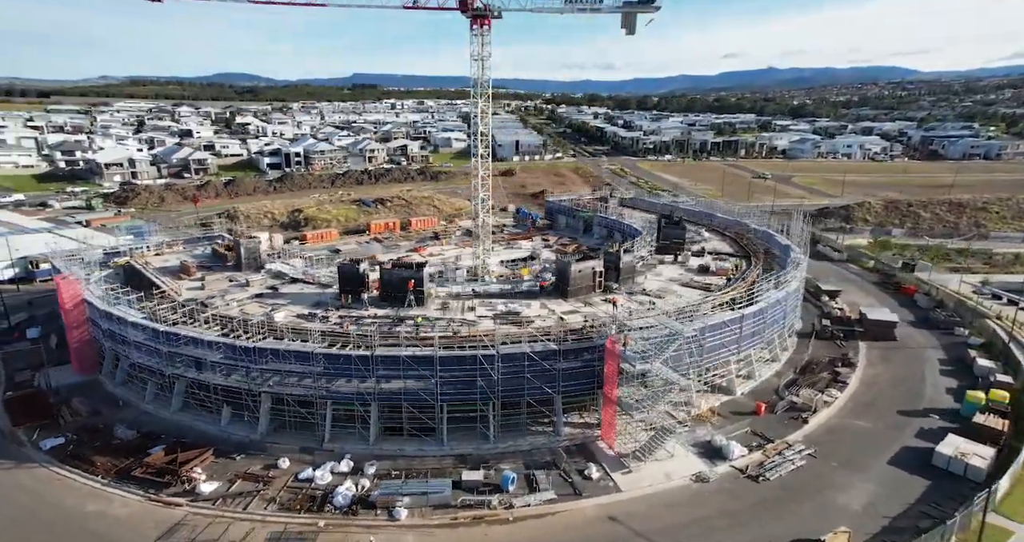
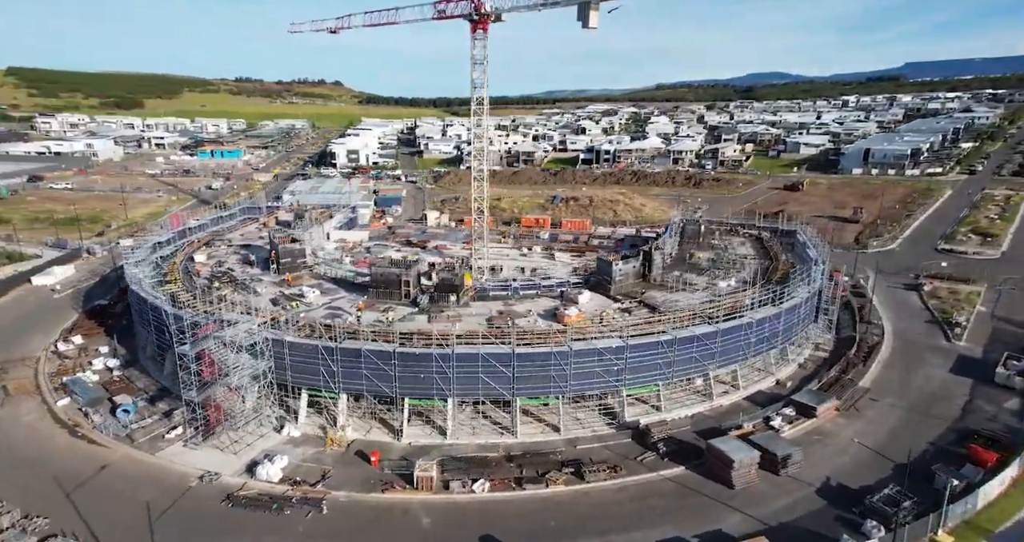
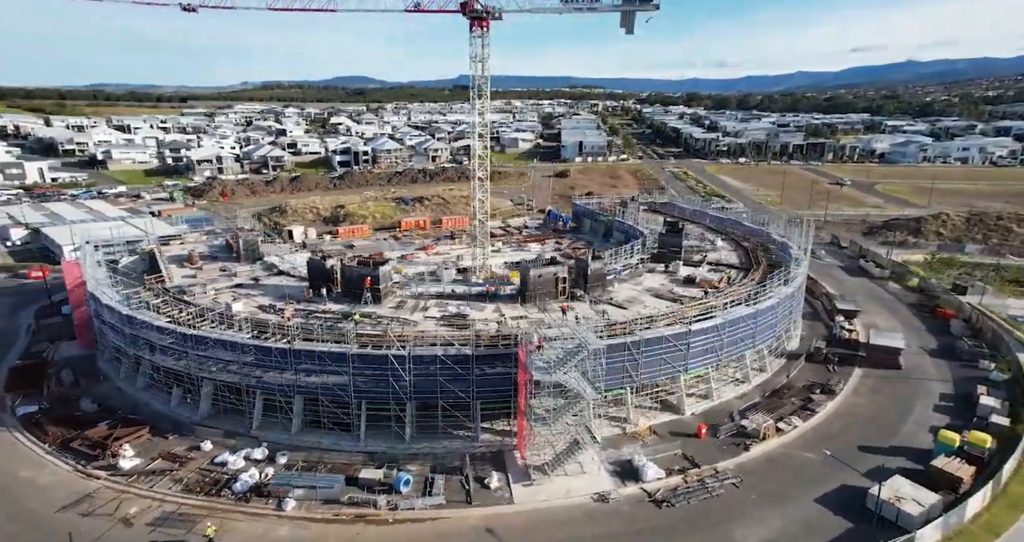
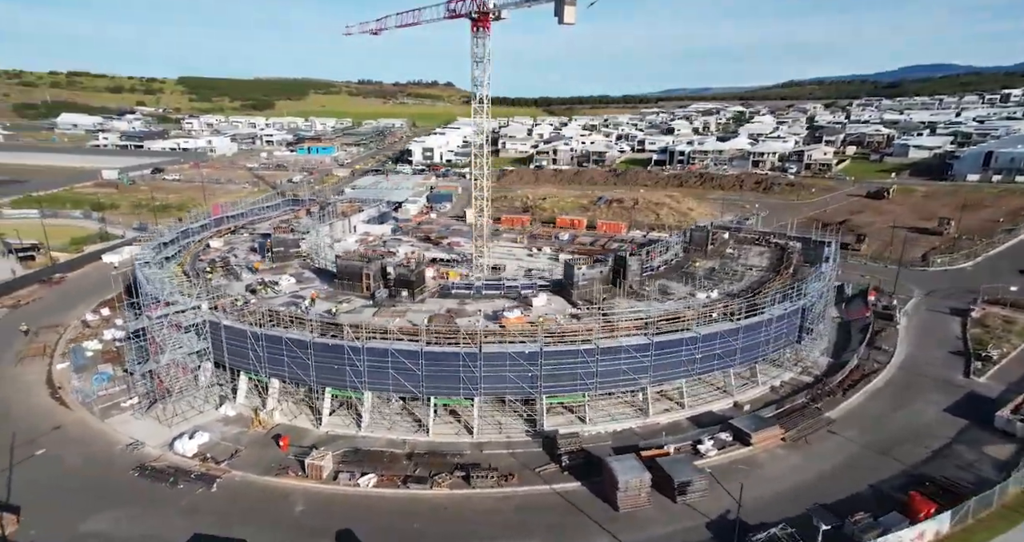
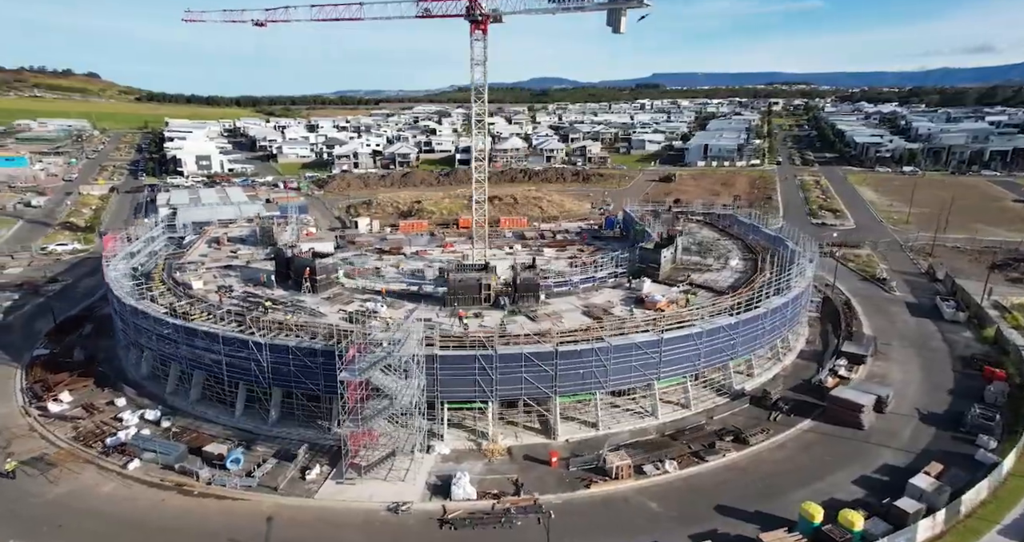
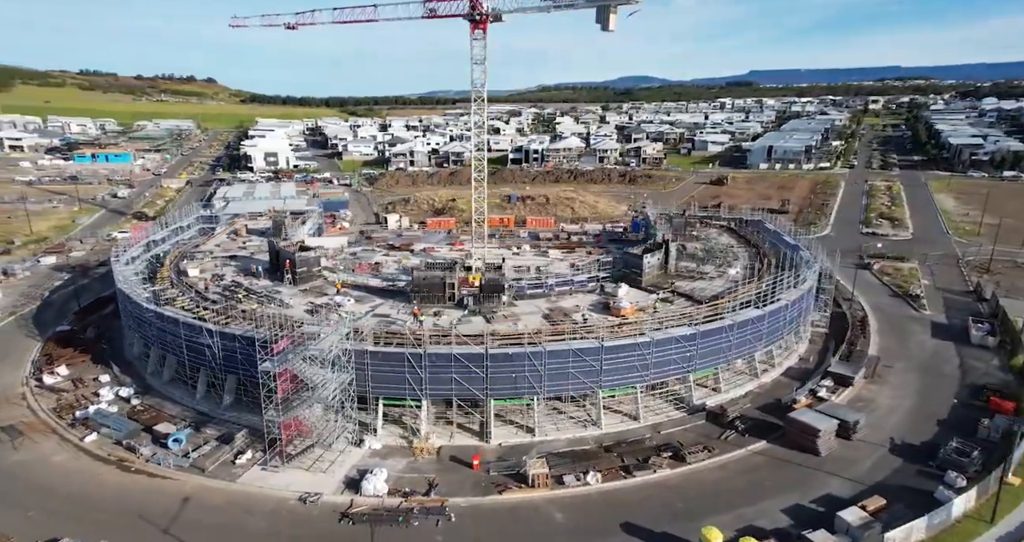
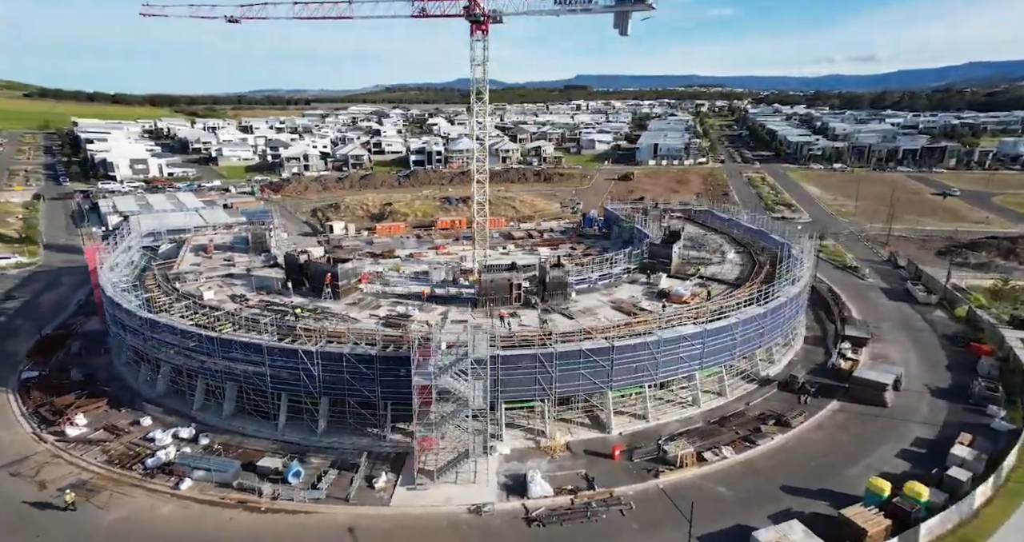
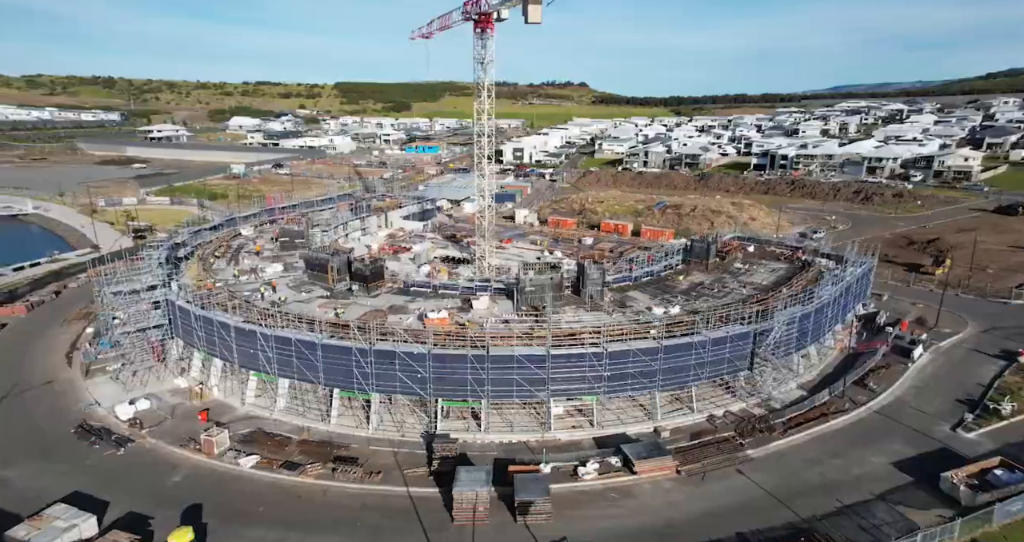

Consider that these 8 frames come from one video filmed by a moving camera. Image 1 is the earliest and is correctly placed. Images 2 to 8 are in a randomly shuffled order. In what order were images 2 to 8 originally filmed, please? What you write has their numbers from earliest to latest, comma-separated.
3, 7, 5, 6, 2, 4, 8
